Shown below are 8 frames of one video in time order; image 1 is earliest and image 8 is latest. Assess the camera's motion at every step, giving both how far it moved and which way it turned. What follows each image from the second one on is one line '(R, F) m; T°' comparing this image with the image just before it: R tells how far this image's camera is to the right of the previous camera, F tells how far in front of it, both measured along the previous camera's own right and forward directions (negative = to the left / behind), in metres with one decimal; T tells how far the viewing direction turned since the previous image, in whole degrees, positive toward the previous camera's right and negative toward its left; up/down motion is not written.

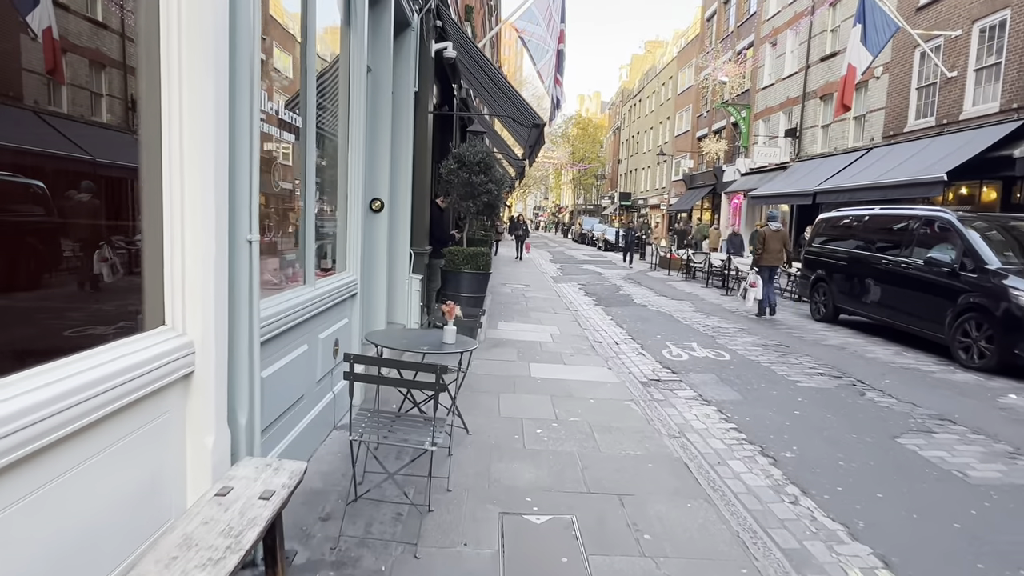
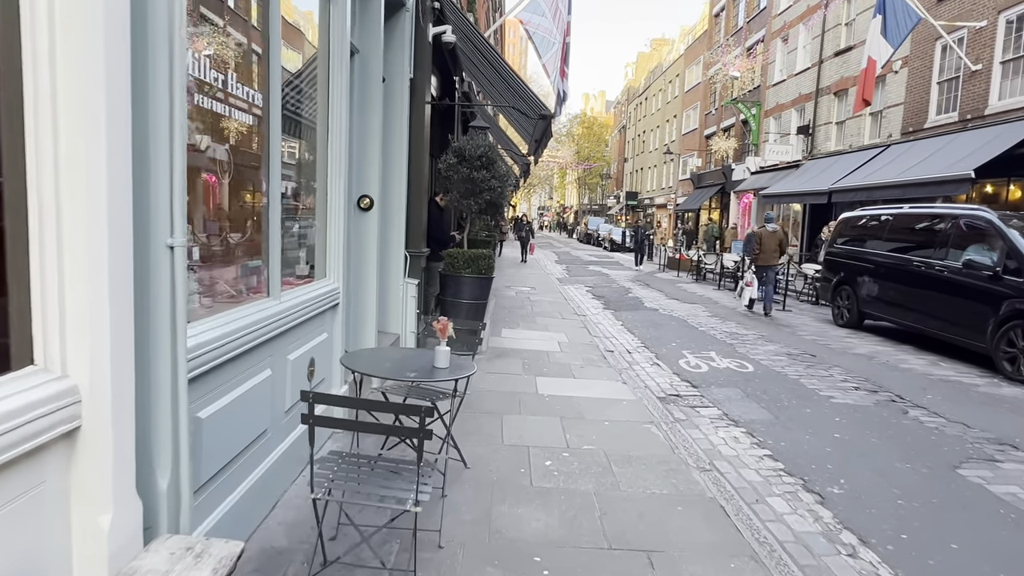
(0.0, +0.7) m; 0°
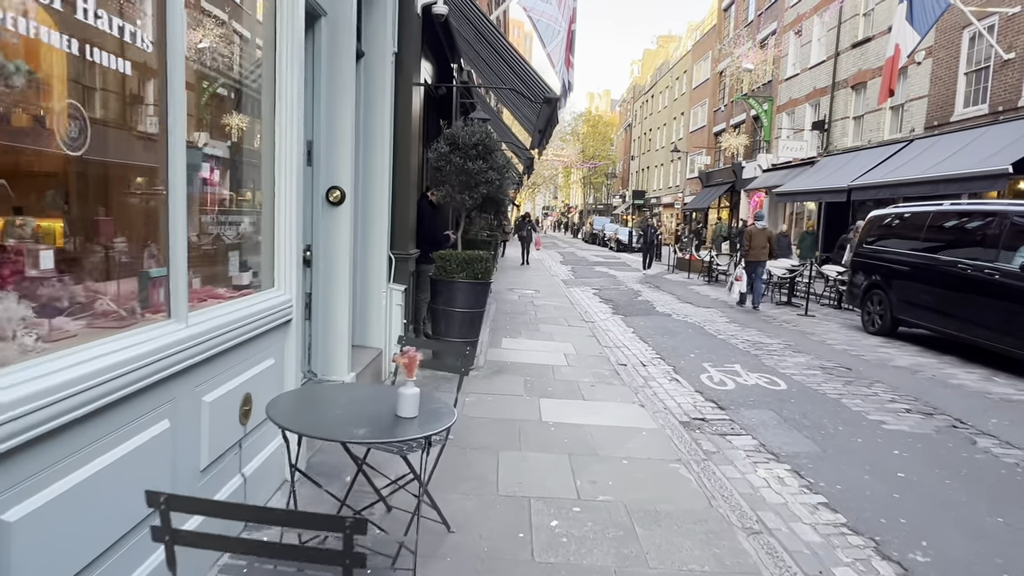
(0.0, +0.9) m; 0°
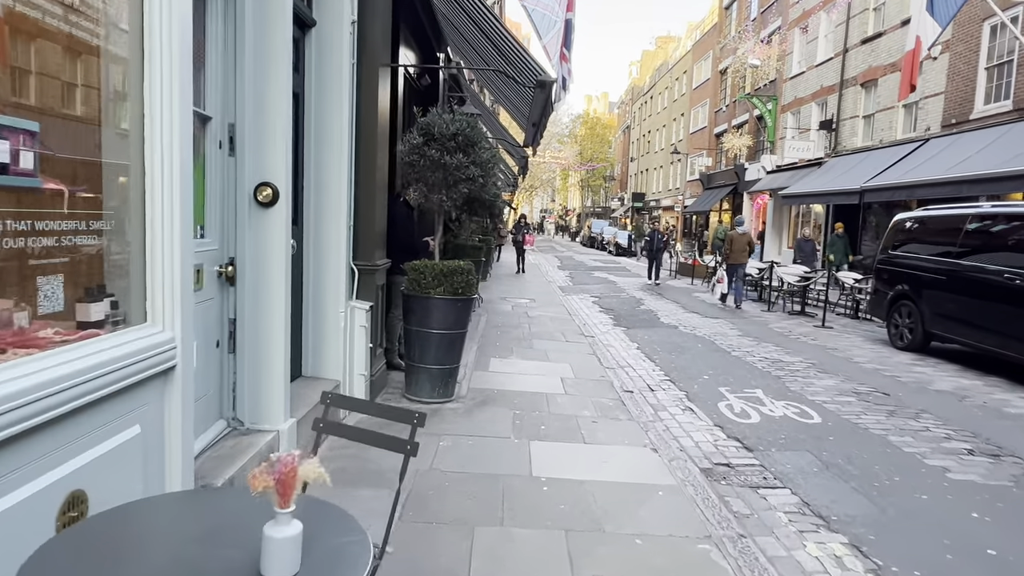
(+0.1, +1.0) m; 0°
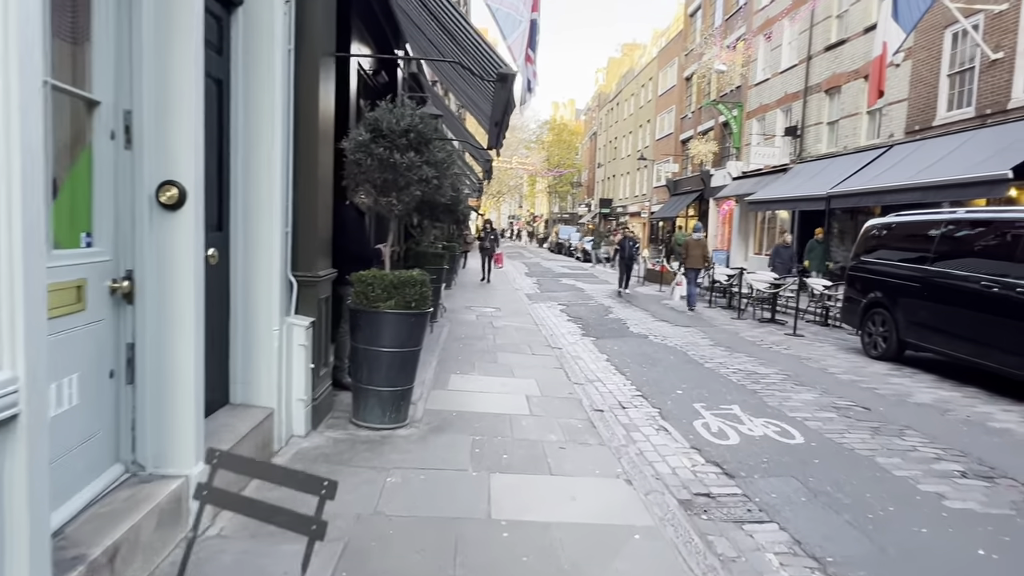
(+0.1, +0.5) m; +3°
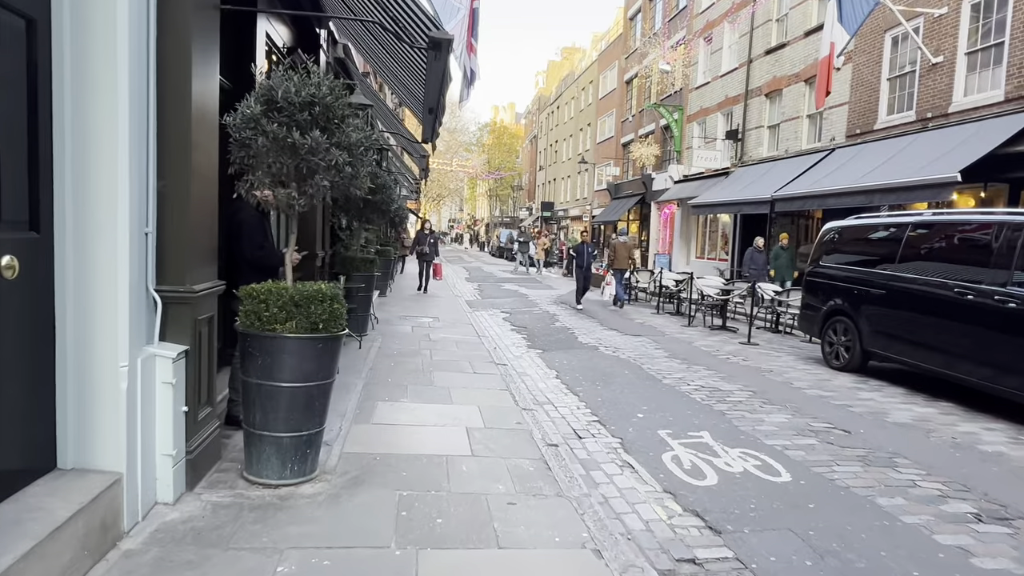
(0.0, +1.0) m; +5°
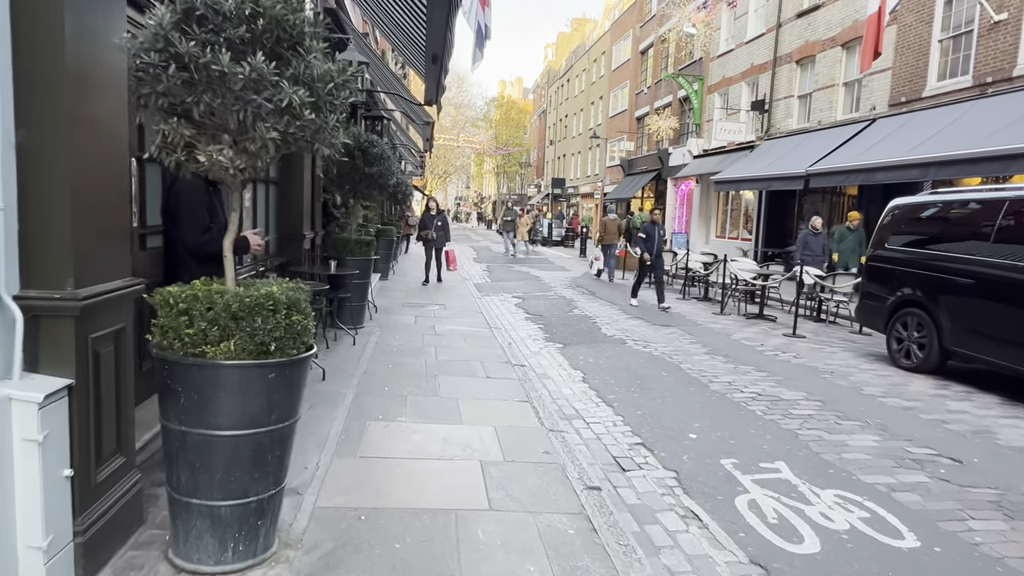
(-0.1, +1.2) m; -1°
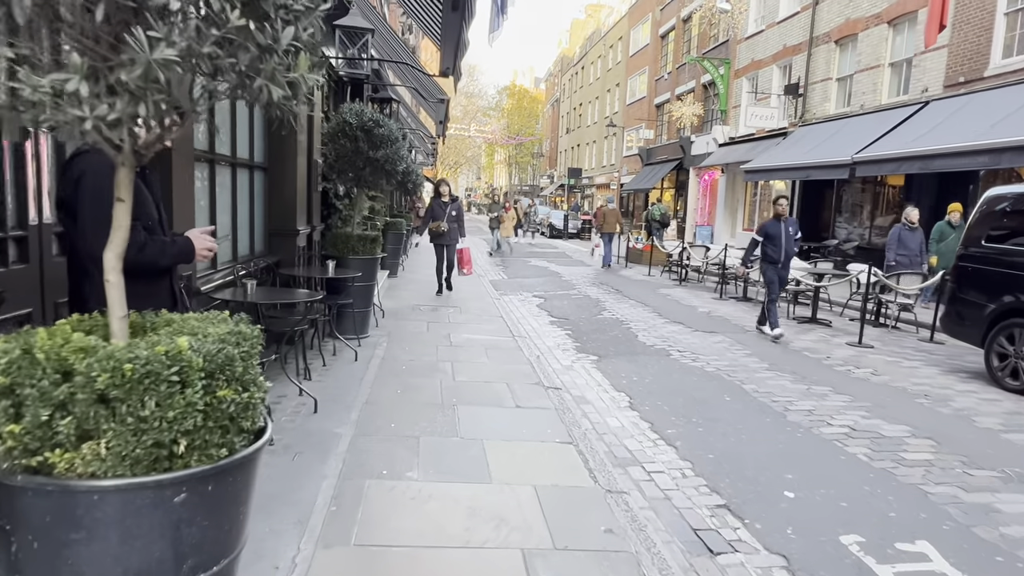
(-0.2, +1.2) m; -1°
